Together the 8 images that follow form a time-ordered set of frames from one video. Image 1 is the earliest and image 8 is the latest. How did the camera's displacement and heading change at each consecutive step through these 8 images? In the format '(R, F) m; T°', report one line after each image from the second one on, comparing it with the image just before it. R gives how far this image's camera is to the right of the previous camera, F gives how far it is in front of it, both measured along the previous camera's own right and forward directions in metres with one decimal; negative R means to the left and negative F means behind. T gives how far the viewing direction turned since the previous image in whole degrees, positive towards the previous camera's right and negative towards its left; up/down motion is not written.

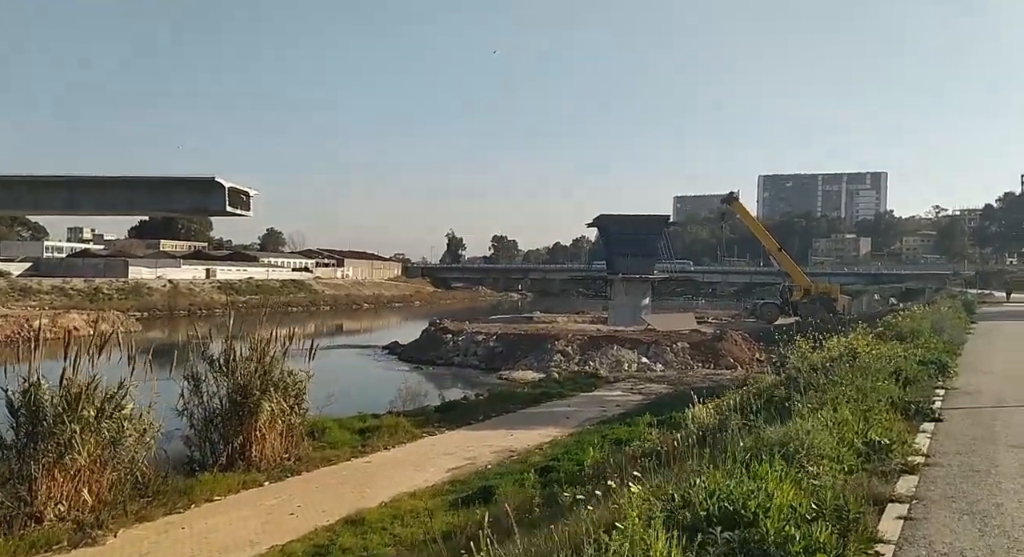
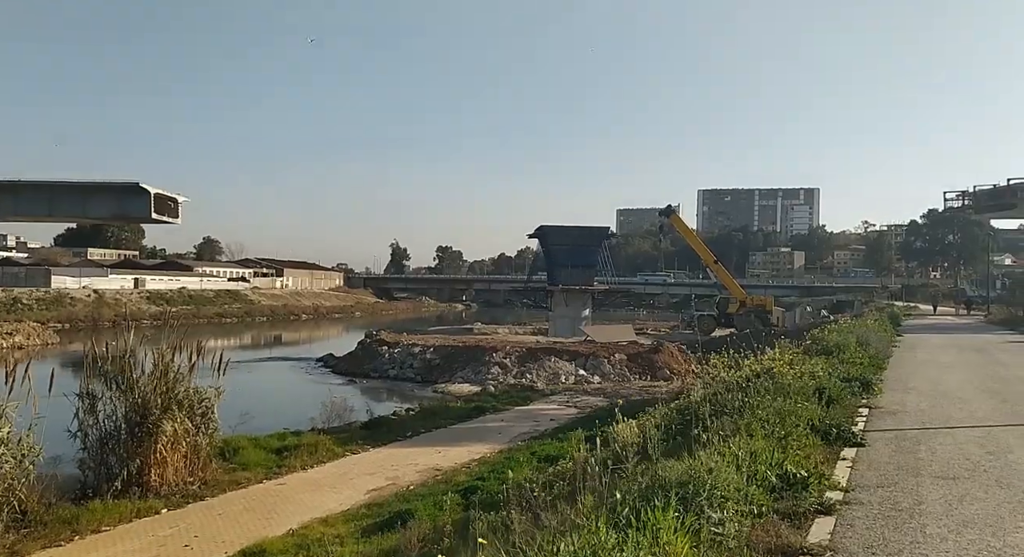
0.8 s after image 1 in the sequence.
(+0.3, +0.5) m; +4°
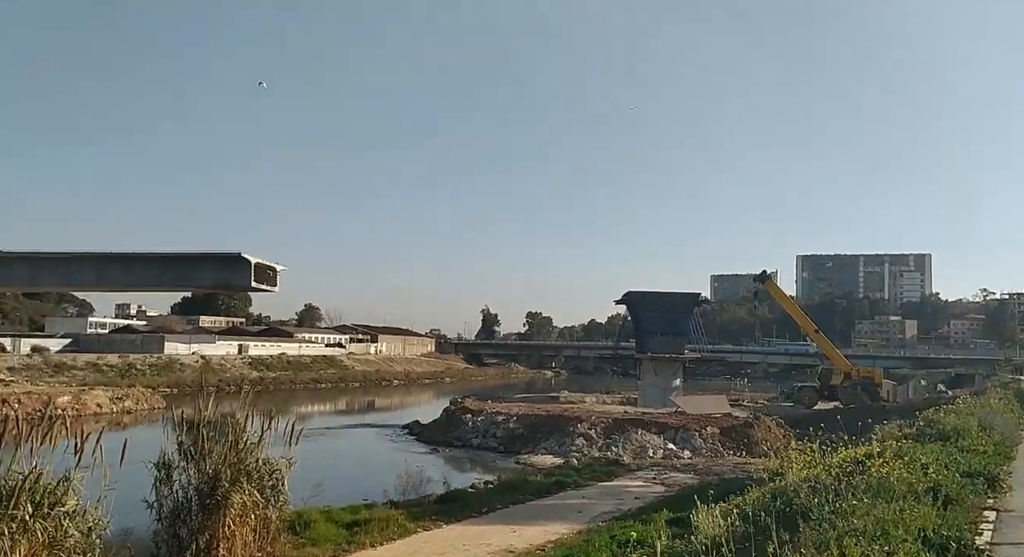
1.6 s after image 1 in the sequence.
(+0.2, +0.5) m; -6°
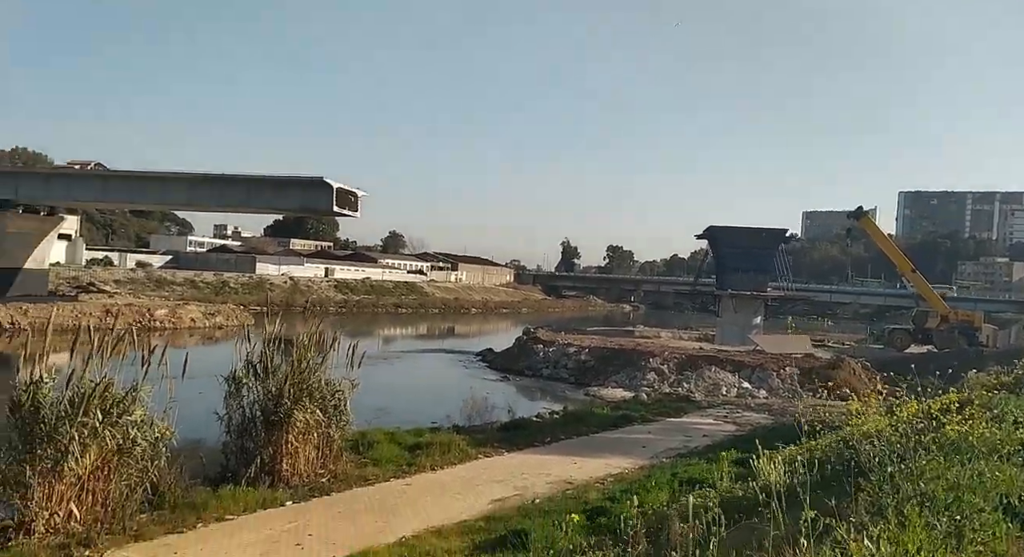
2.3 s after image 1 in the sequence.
(+0.2, +0.3) m; -5°
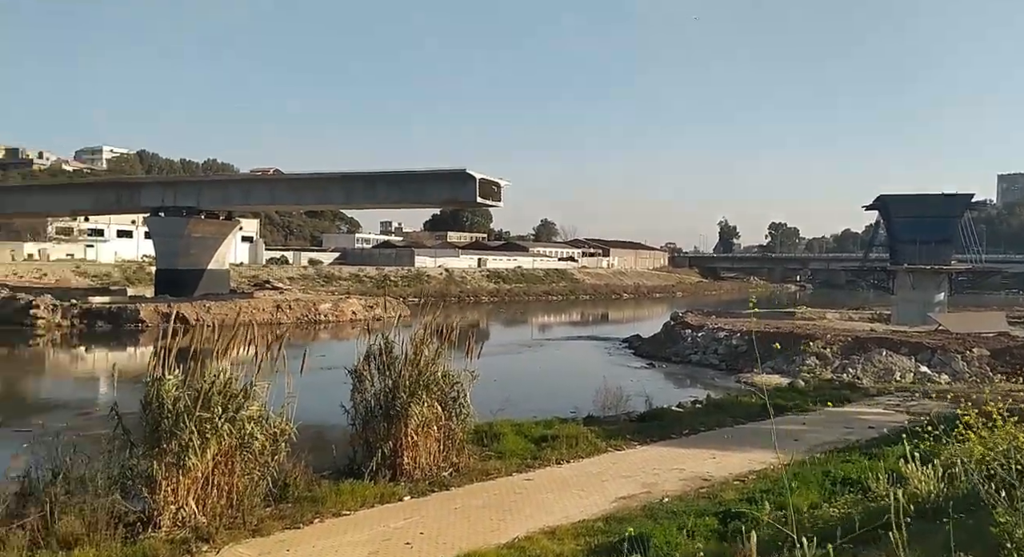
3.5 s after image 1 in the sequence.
(+0.4, +0.6) m; -10°
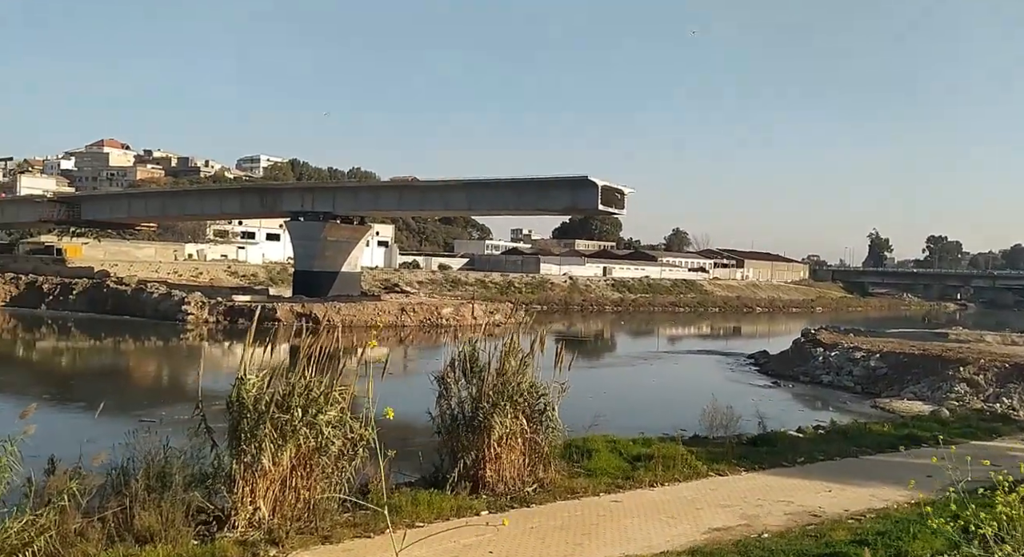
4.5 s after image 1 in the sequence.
(+0.5, +0.6) m; -8°
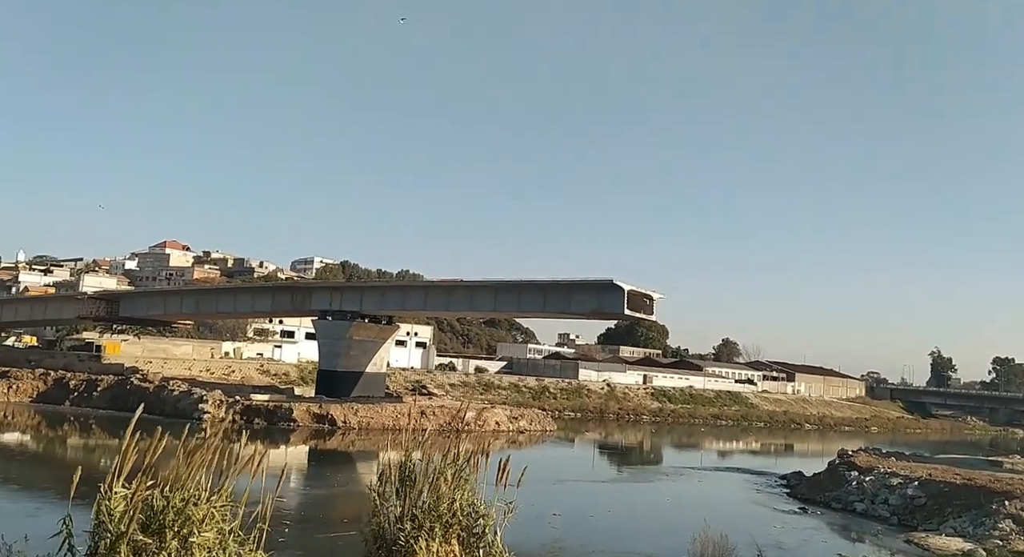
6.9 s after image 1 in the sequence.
(+1.2, +1.3) m; -4°
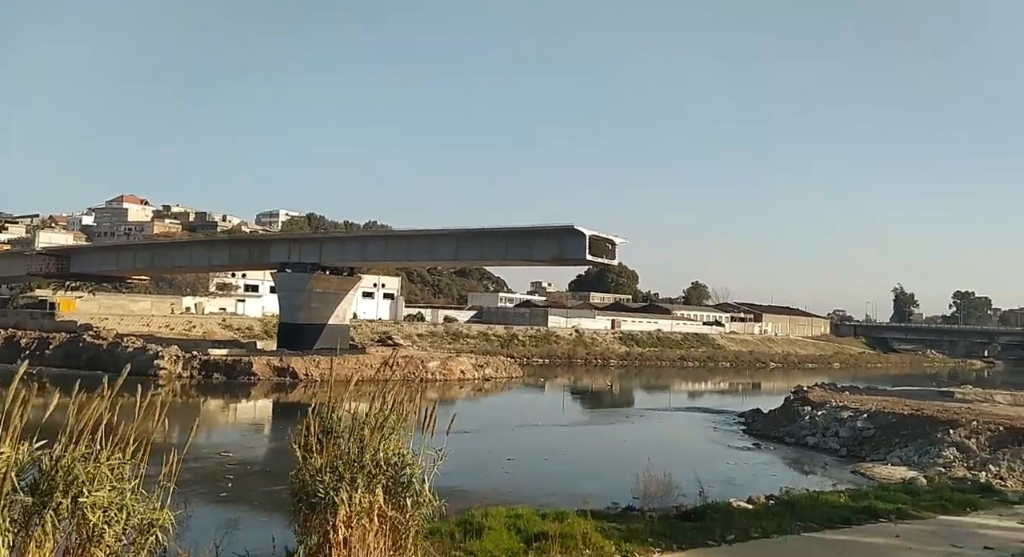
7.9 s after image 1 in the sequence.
(+0.5, +0.3) m; +2°
